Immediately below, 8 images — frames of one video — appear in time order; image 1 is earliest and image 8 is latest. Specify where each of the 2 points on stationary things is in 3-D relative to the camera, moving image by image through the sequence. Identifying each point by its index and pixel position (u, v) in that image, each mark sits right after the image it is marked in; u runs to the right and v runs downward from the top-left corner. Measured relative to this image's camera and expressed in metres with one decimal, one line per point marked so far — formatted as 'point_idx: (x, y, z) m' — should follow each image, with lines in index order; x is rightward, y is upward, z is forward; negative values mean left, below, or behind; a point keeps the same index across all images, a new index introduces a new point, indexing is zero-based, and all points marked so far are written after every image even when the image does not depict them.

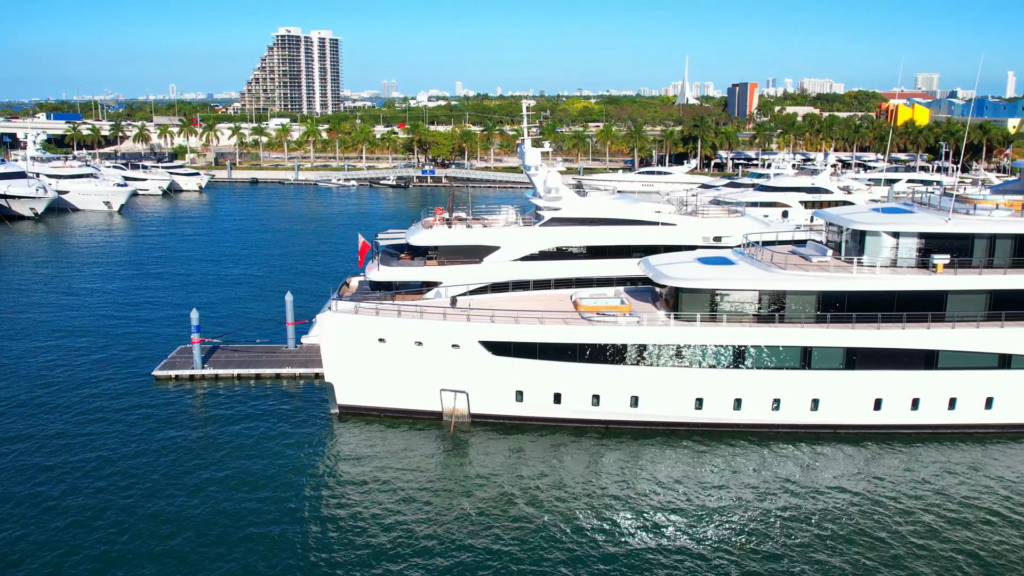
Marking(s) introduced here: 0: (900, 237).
0: (+7.0, +0.9, +18.4) m
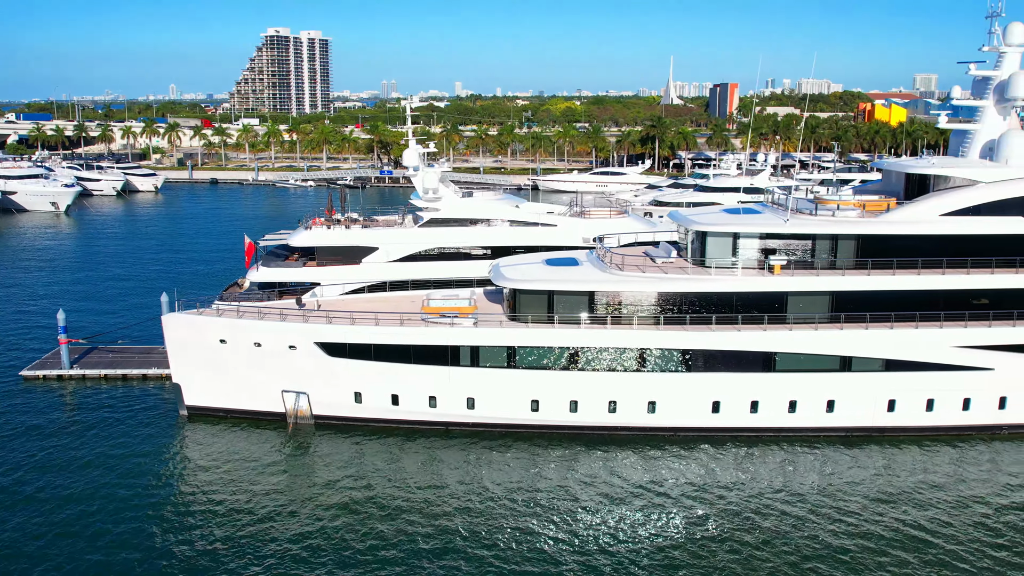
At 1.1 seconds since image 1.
0: (+4.1, +0.9, +18.2) m
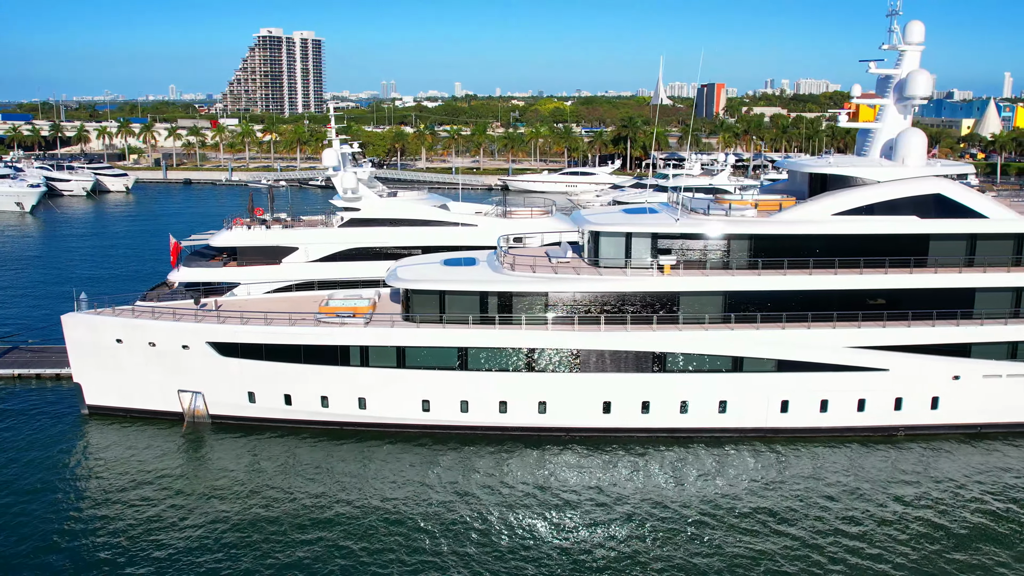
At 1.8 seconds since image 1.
0: (+2.1, +0.9, +18.1) m
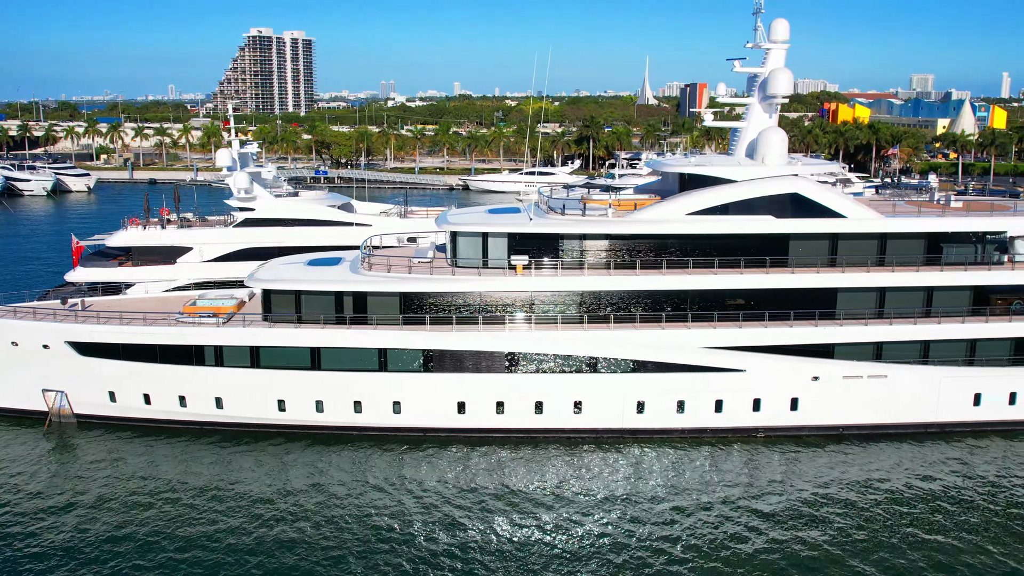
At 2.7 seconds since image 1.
0: (-0.4, +0.9, +18.0) m
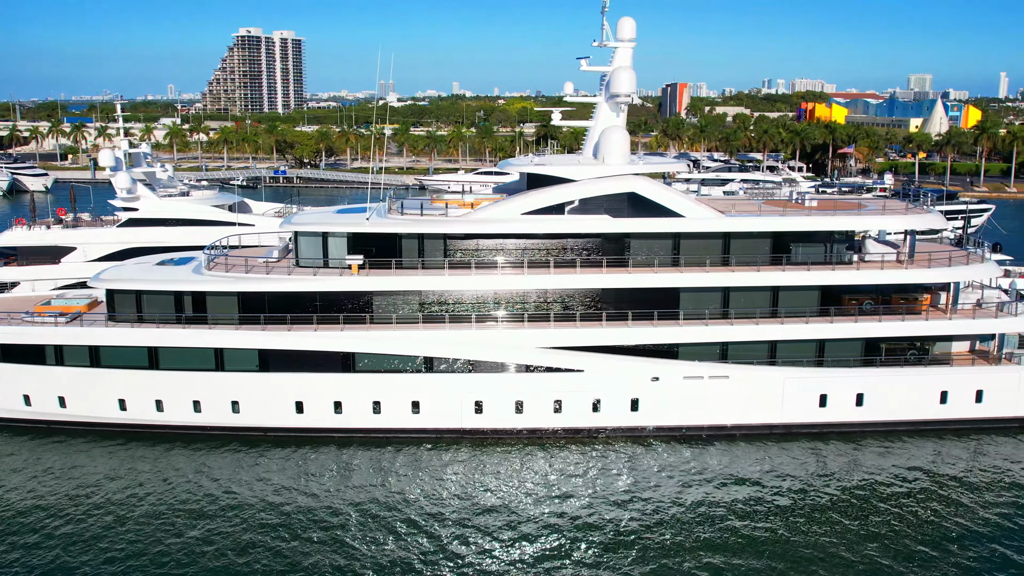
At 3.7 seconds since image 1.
0: (-3.2, +0.9, +18.0) m
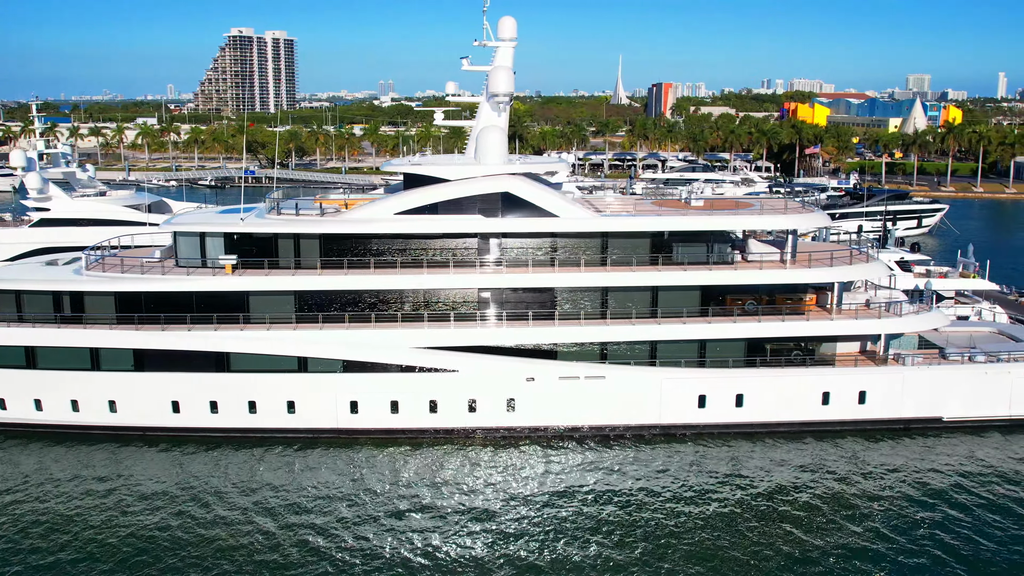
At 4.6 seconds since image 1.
0: (-5.4, +0.9, +18.0) m
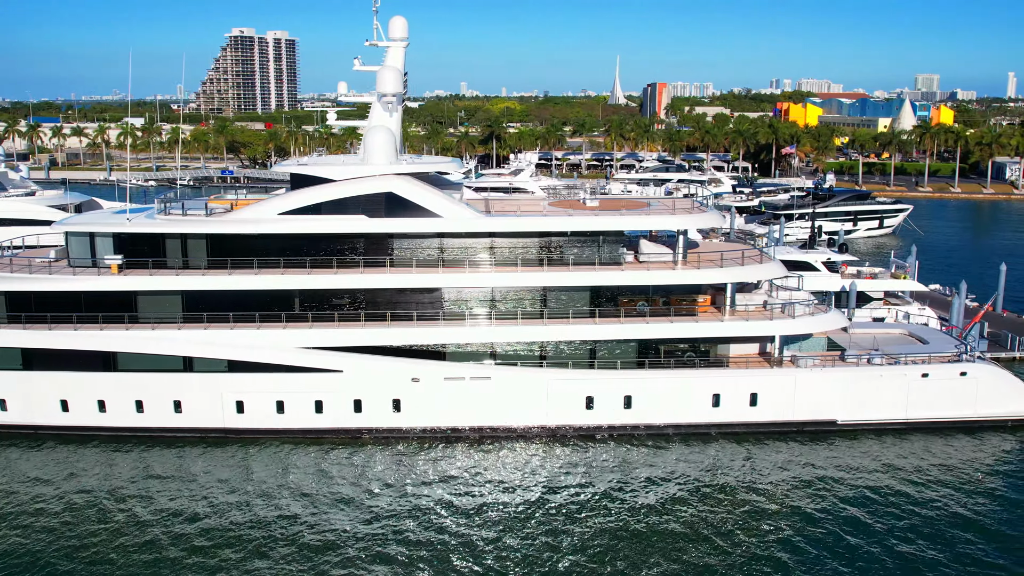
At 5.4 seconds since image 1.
0: (-7.4, +0.9, +18.1) m
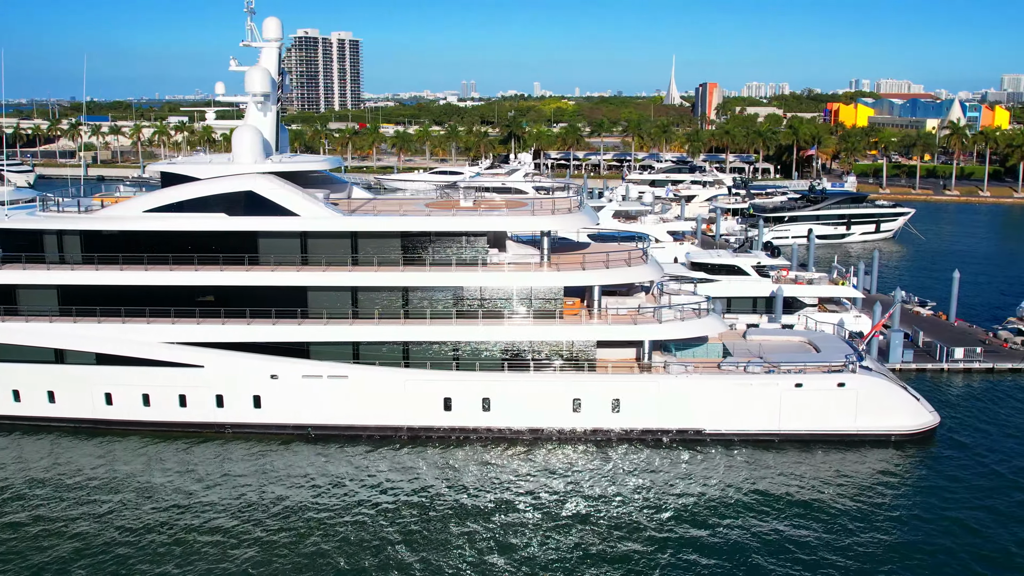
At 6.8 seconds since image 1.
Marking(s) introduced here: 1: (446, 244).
0: (-9.8, +1.0, +18.8) m
1: (-1.1, +0.8, +18.3) m
